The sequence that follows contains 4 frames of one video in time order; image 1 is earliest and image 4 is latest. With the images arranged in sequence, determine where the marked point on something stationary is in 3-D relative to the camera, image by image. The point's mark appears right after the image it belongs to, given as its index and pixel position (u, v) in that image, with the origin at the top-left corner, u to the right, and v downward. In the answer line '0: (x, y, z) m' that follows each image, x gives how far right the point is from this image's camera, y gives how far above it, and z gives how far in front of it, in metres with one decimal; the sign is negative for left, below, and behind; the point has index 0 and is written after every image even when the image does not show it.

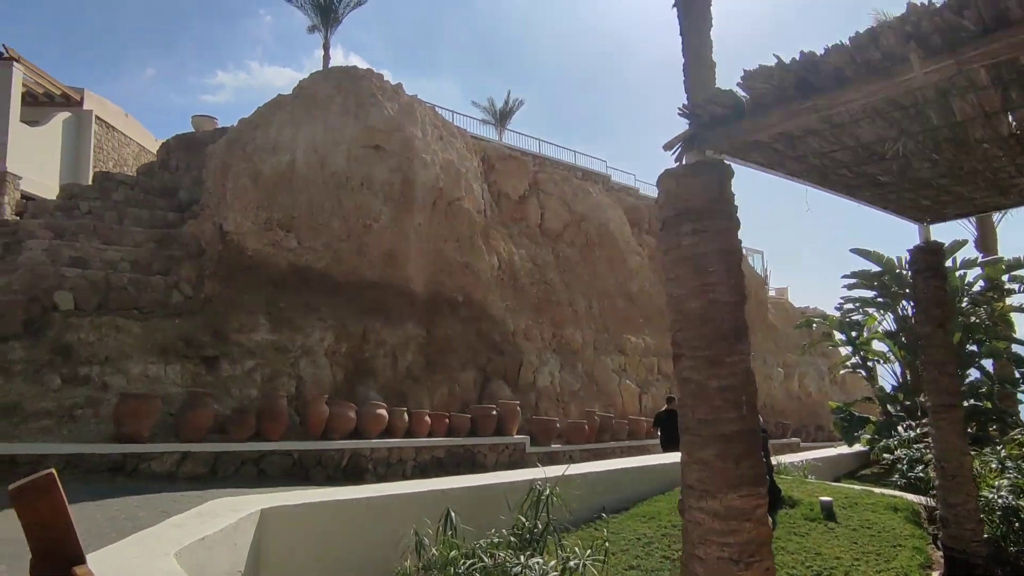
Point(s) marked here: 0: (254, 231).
0: (-4.6, +1.0, +10.6) m
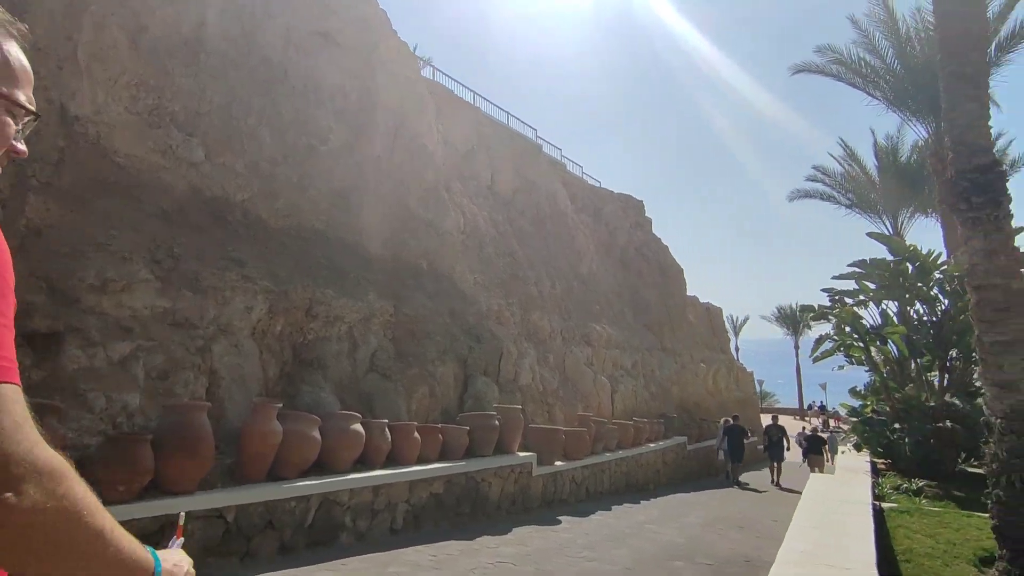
0: (-4.1, +1.7, +6.4) m
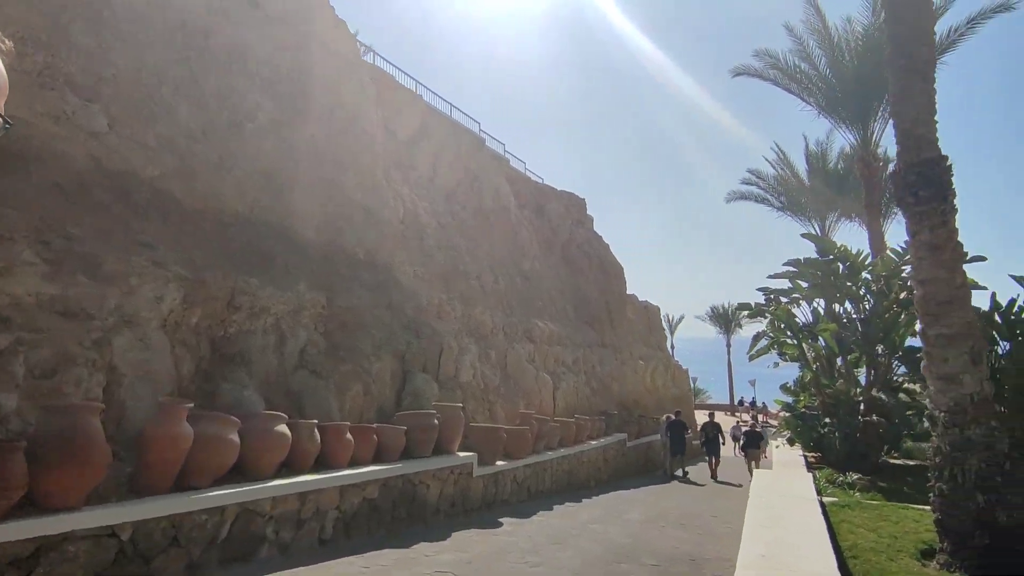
0: (-4.7, +1.9, +5.6) m
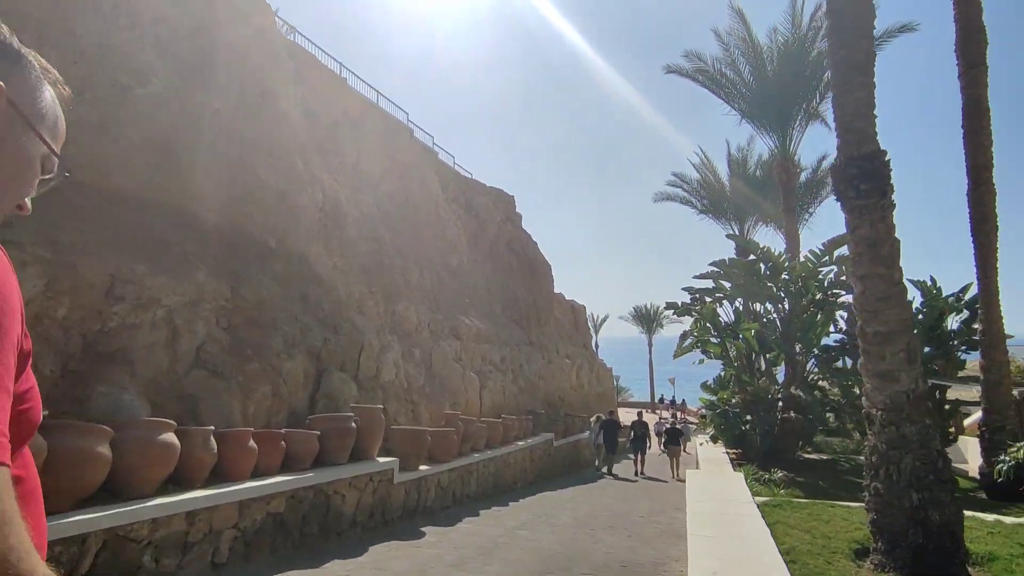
0: (-5.2, +2.0, +4.5) m
